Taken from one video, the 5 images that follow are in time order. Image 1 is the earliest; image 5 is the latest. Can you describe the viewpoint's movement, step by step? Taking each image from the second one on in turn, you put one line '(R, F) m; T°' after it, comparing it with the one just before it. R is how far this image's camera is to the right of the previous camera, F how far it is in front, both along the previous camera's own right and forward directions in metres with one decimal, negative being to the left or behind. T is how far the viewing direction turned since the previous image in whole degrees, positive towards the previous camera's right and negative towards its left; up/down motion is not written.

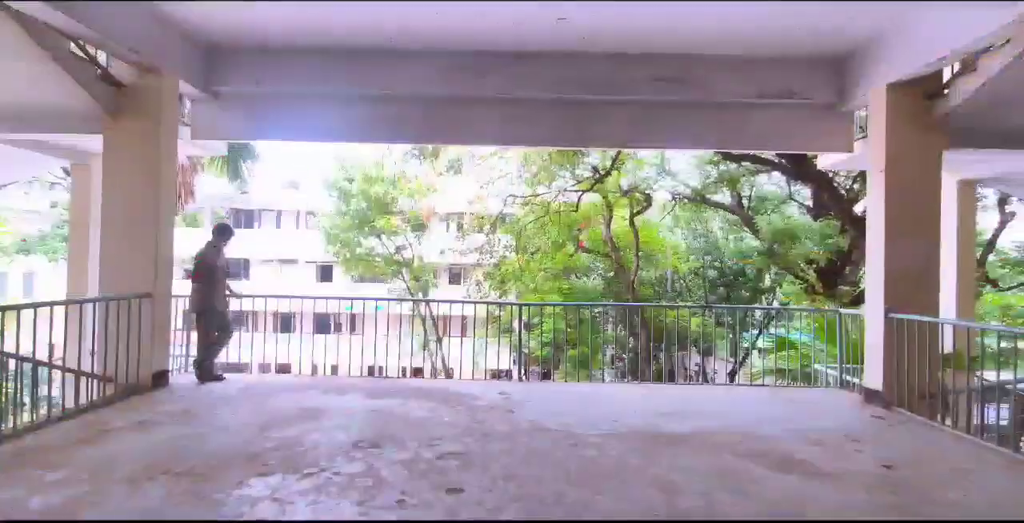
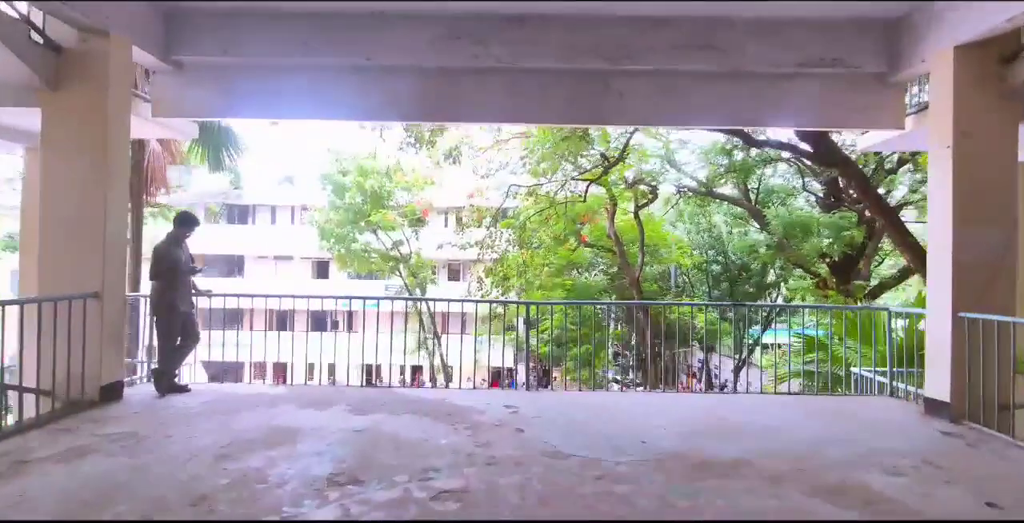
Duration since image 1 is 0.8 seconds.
(0.0, +0.5) m; 0°
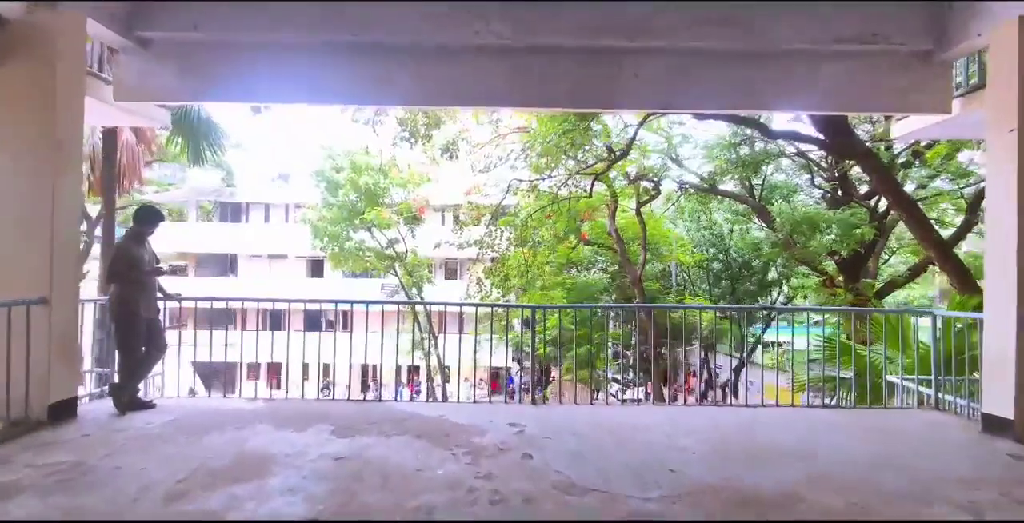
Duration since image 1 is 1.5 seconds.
(0.0, +0.4) m; 0°
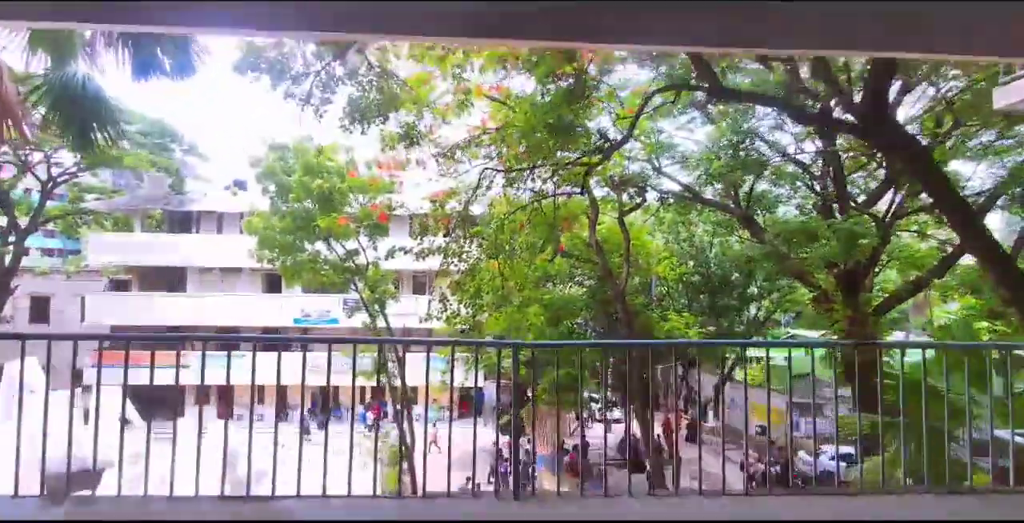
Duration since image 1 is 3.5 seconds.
(0.0, +1.2) m; +2°
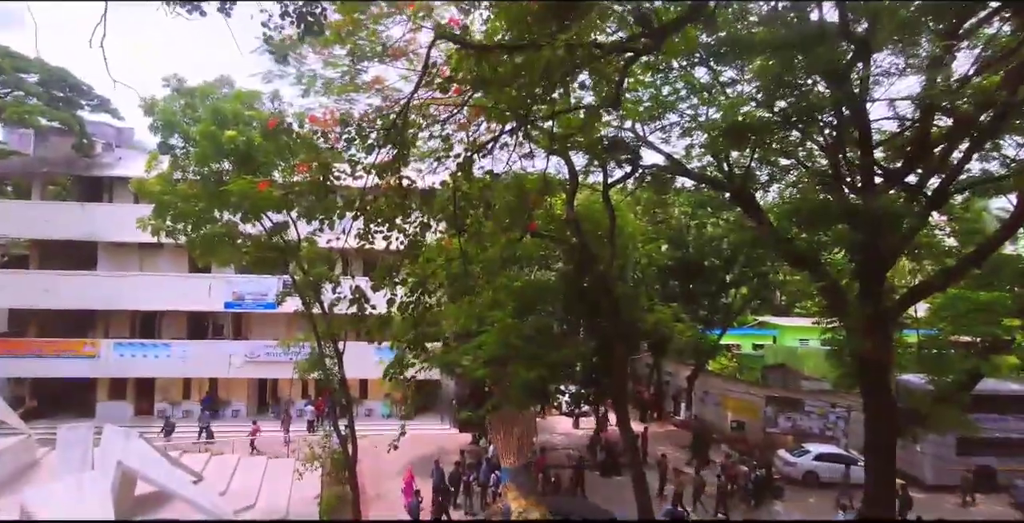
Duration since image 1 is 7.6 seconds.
(-0.1, +1.9) m; +3°
